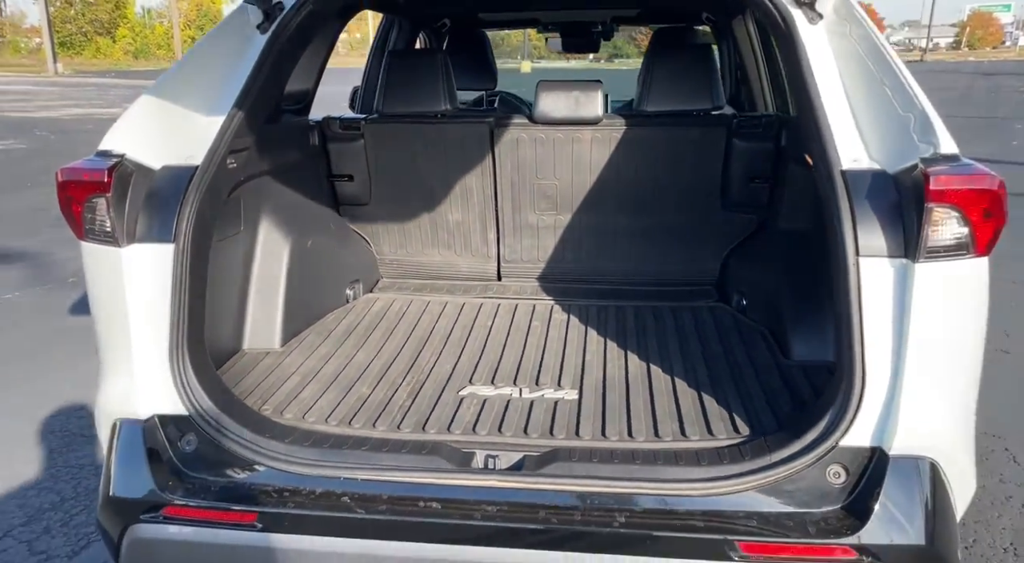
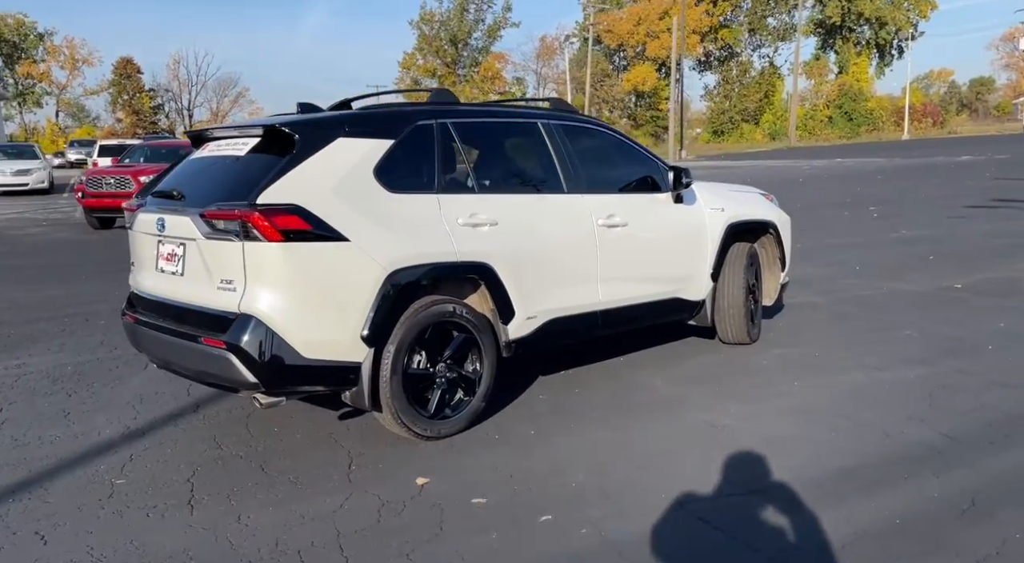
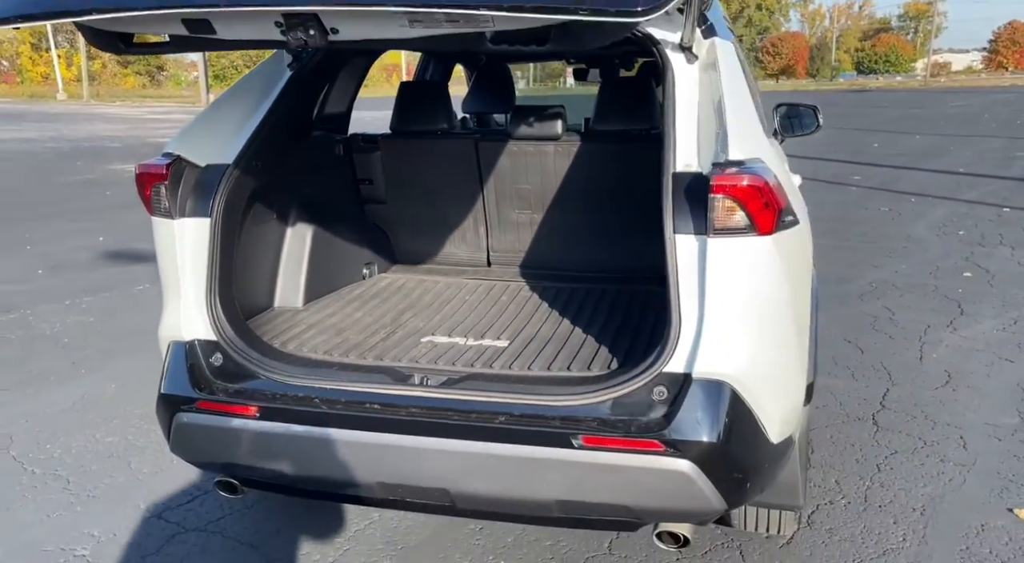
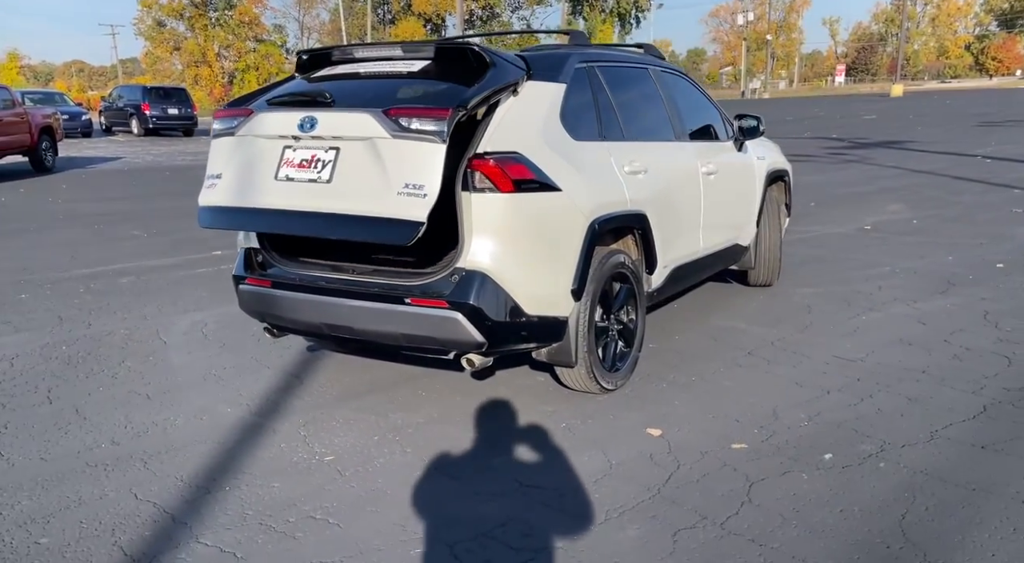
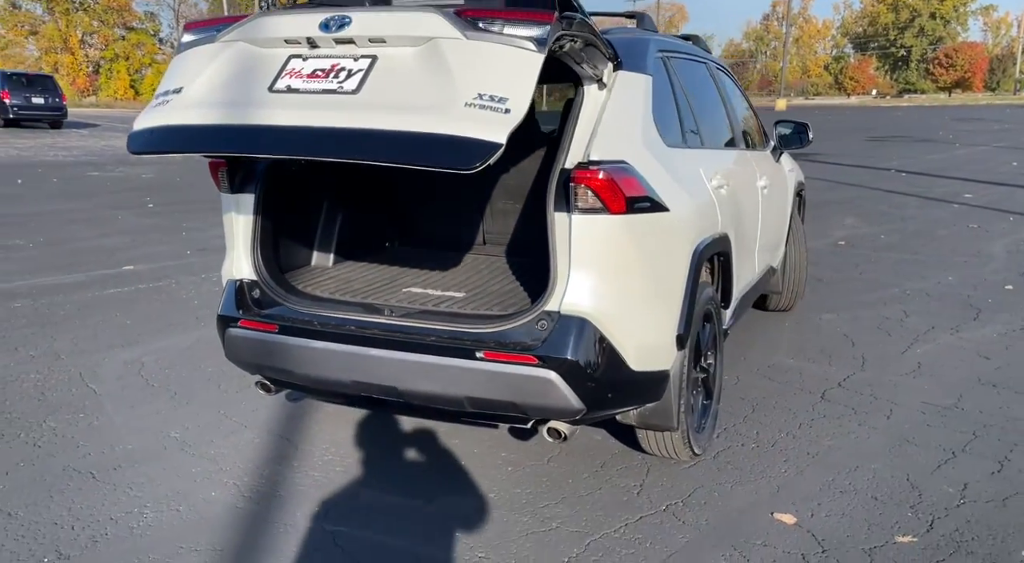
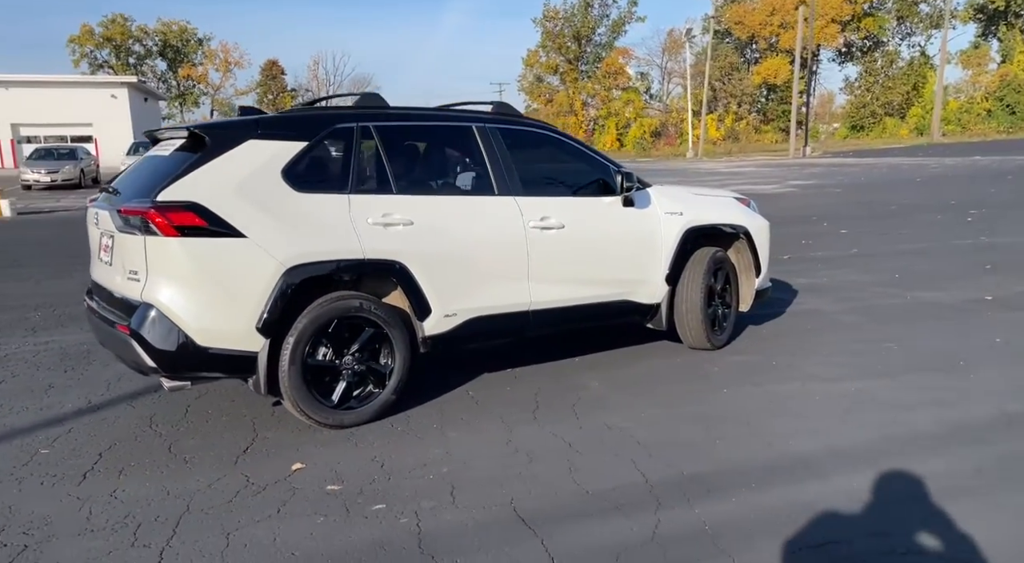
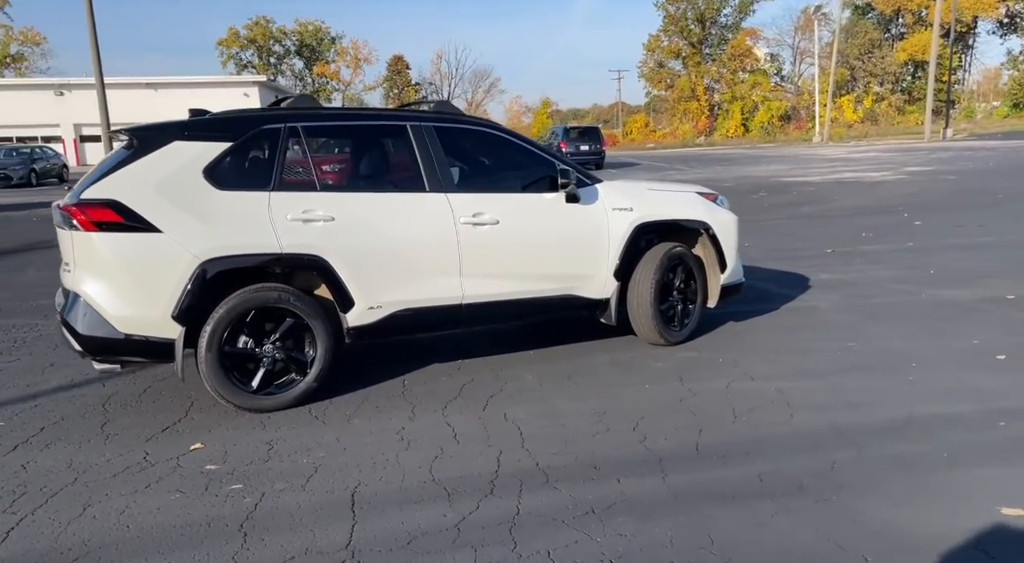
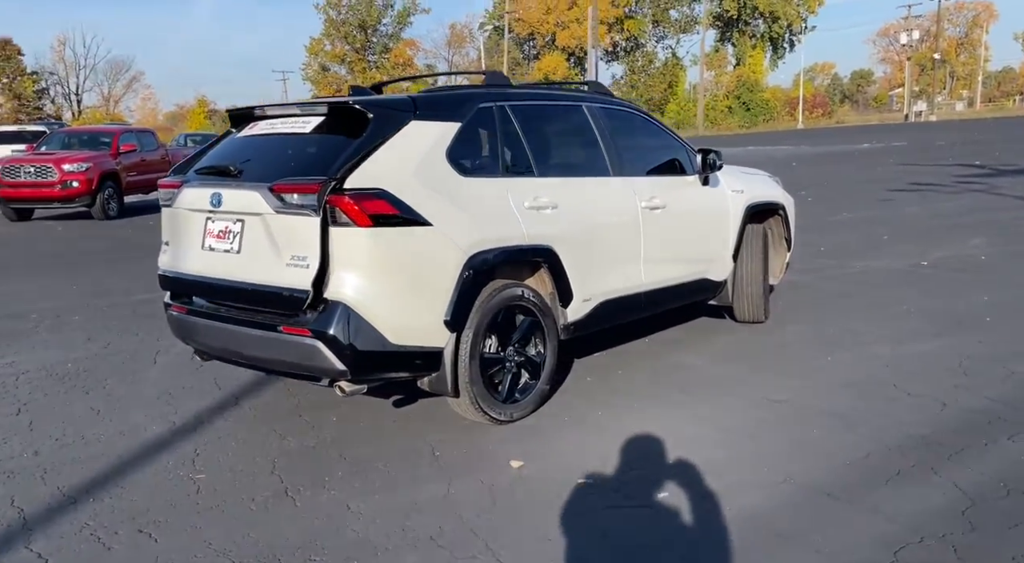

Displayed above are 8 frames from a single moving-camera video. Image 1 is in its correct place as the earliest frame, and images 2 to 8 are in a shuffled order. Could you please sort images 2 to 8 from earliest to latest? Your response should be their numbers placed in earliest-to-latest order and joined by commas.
3, 5, 4, 8, 2, 6, 7
